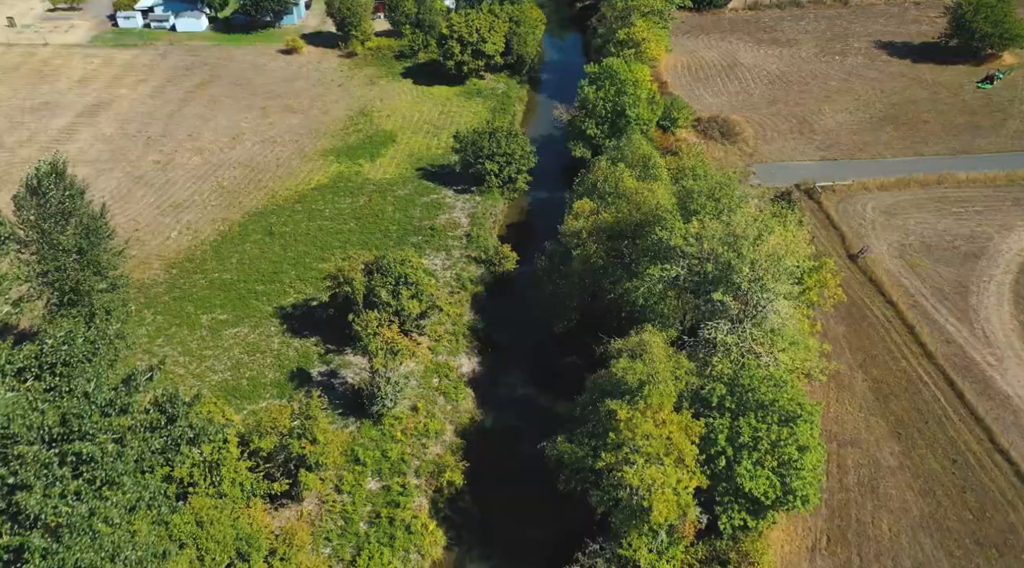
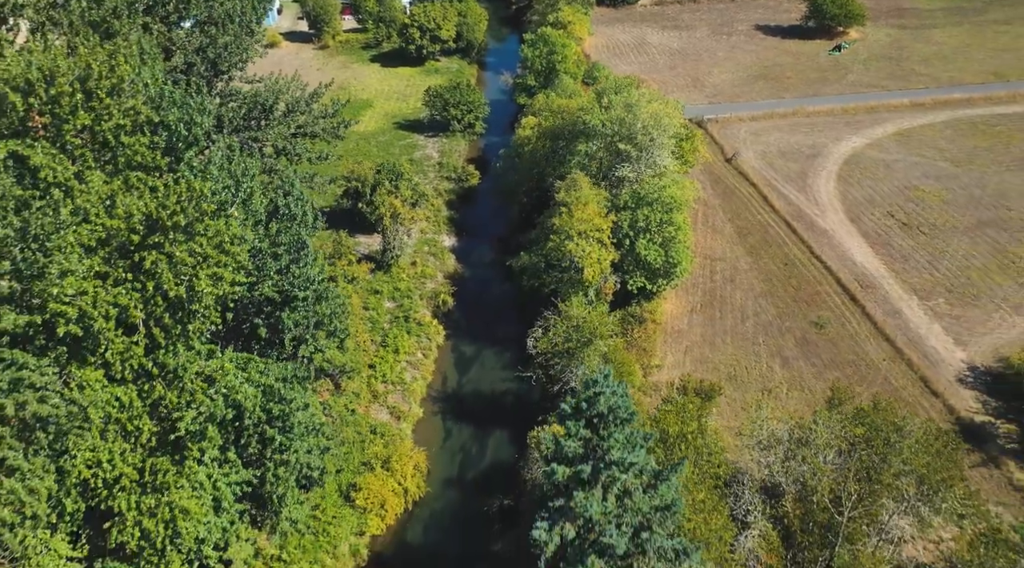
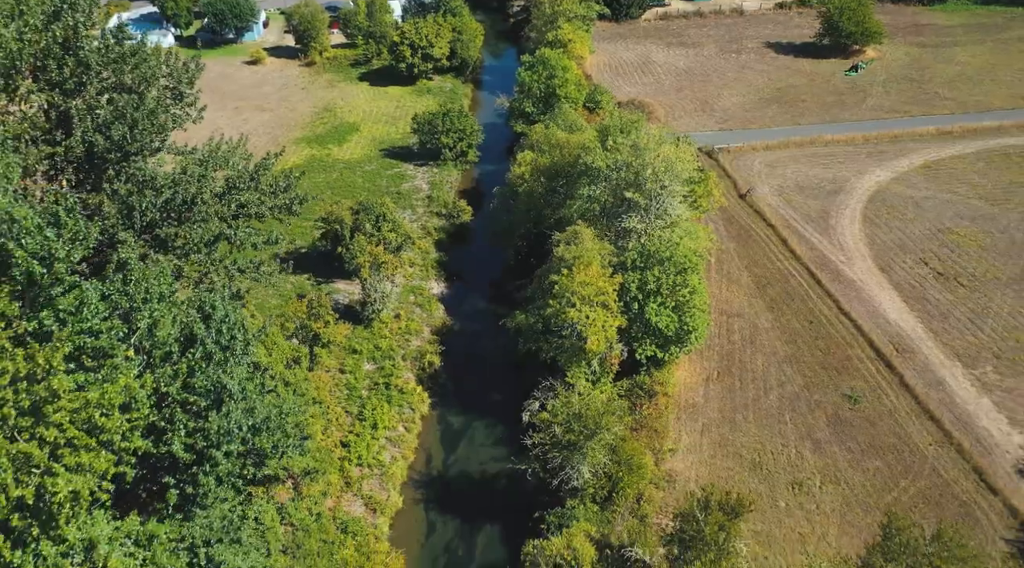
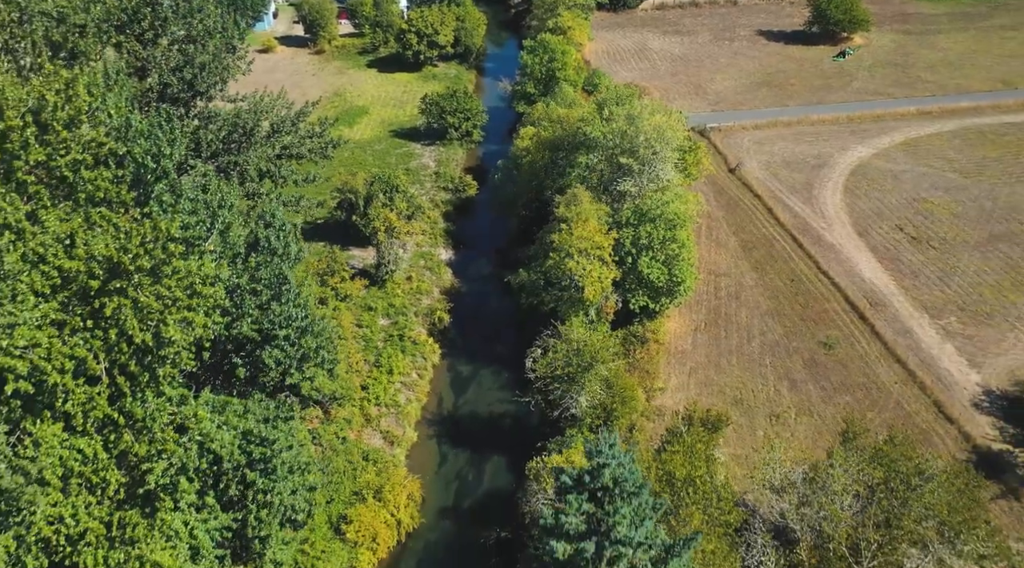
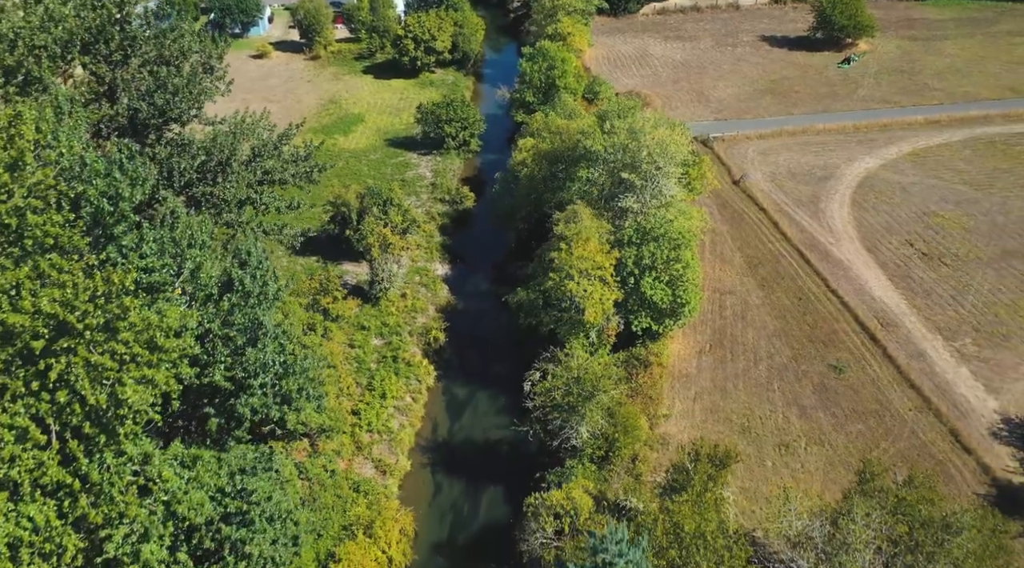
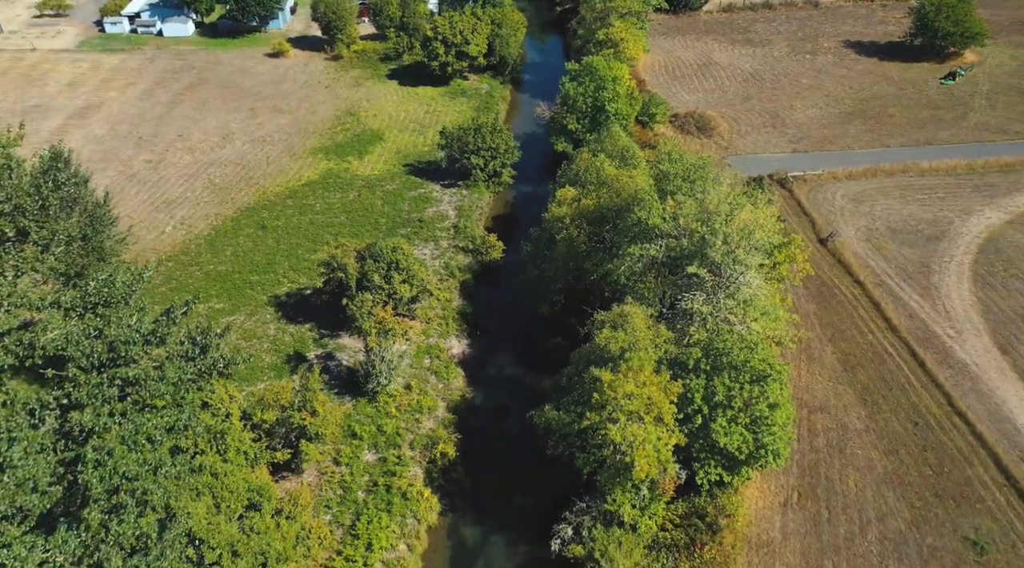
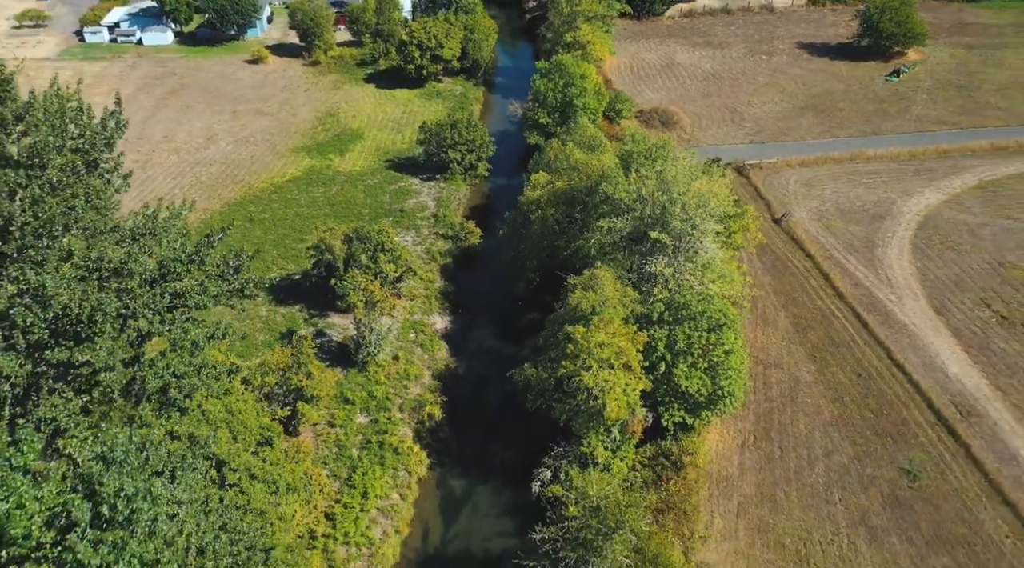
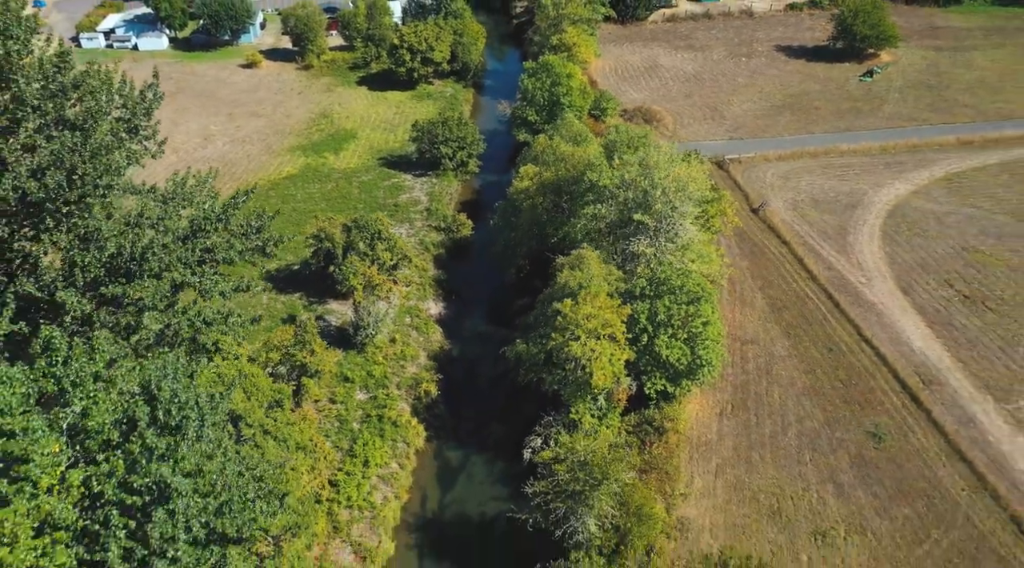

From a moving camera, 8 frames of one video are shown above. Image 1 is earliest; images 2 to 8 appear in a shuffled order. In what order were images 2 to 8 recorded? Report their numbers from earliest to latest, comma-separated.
6, 7, 8, 3, 5, 4, 2
